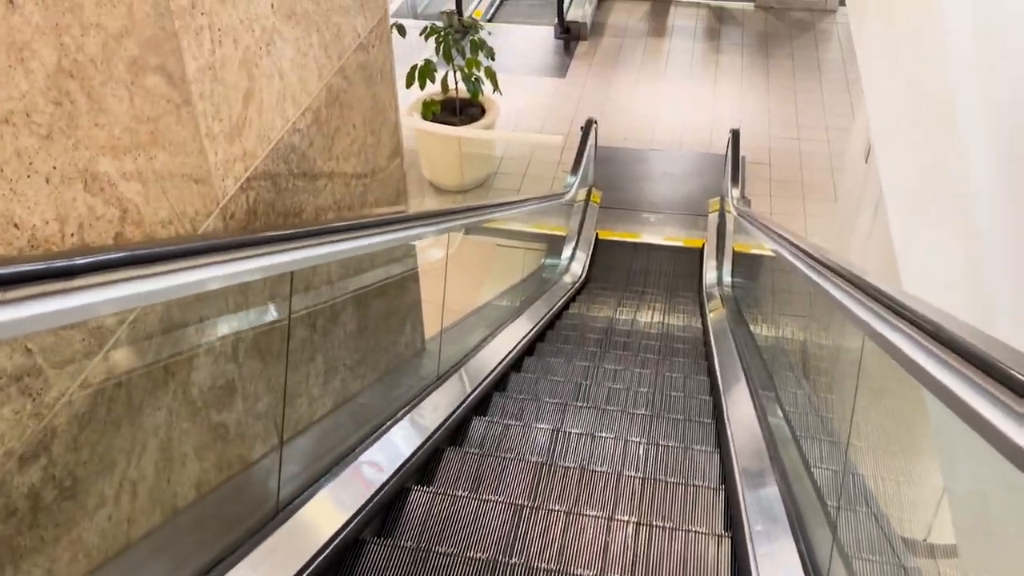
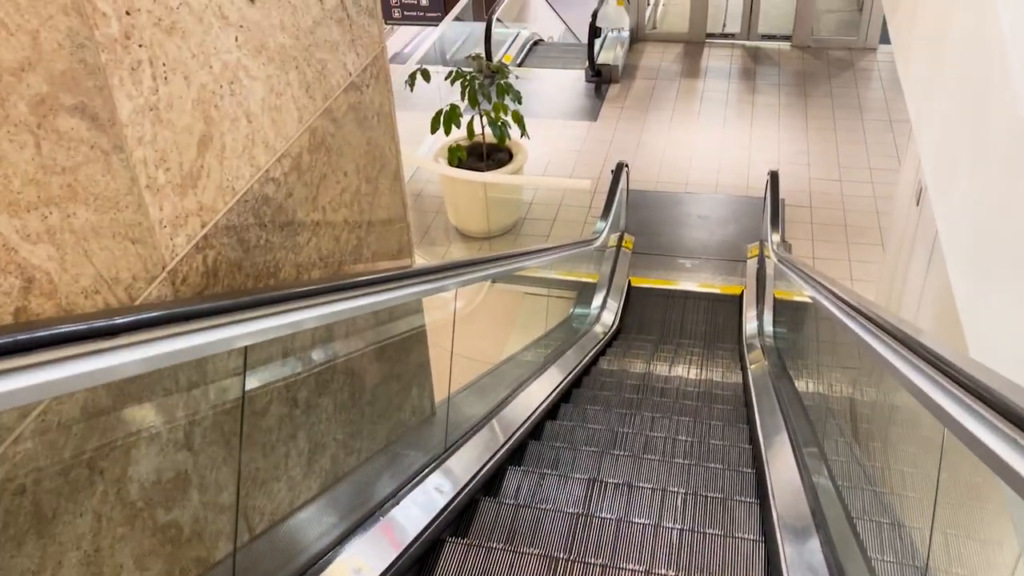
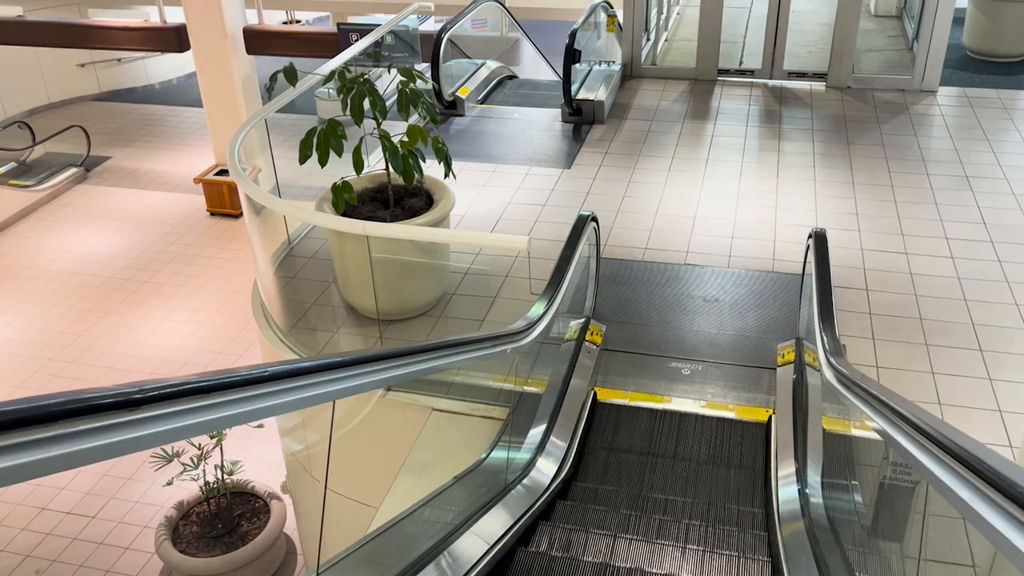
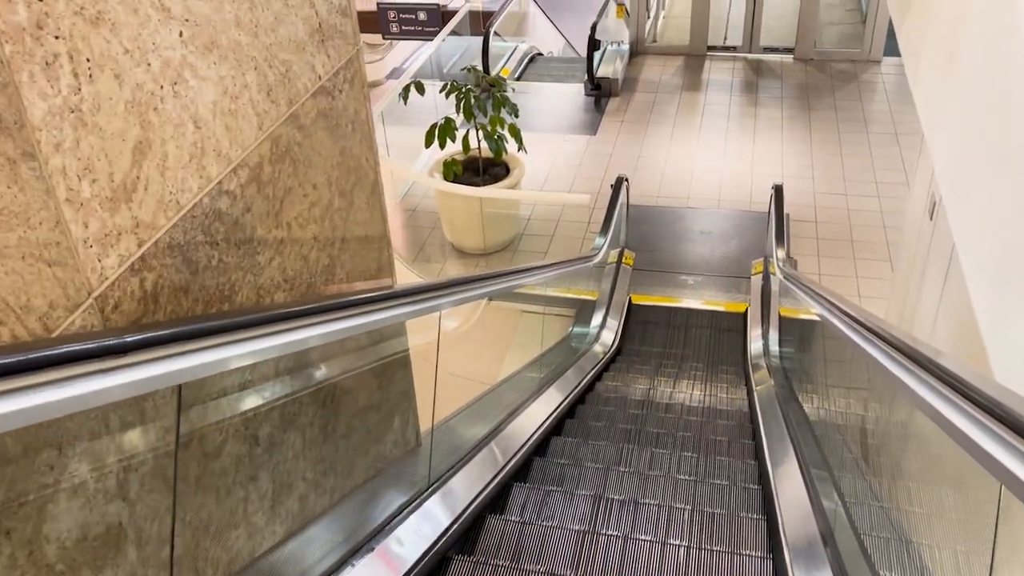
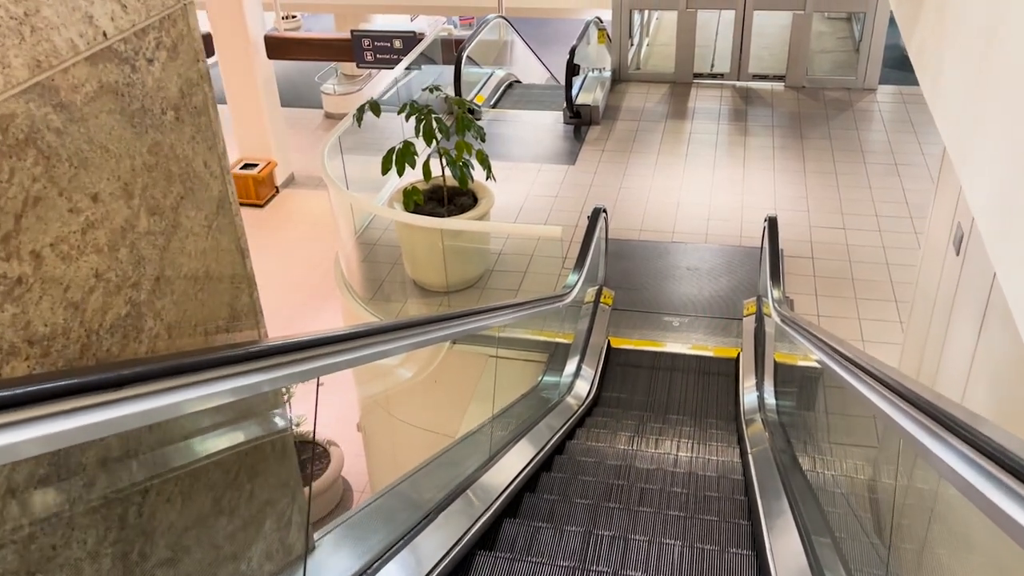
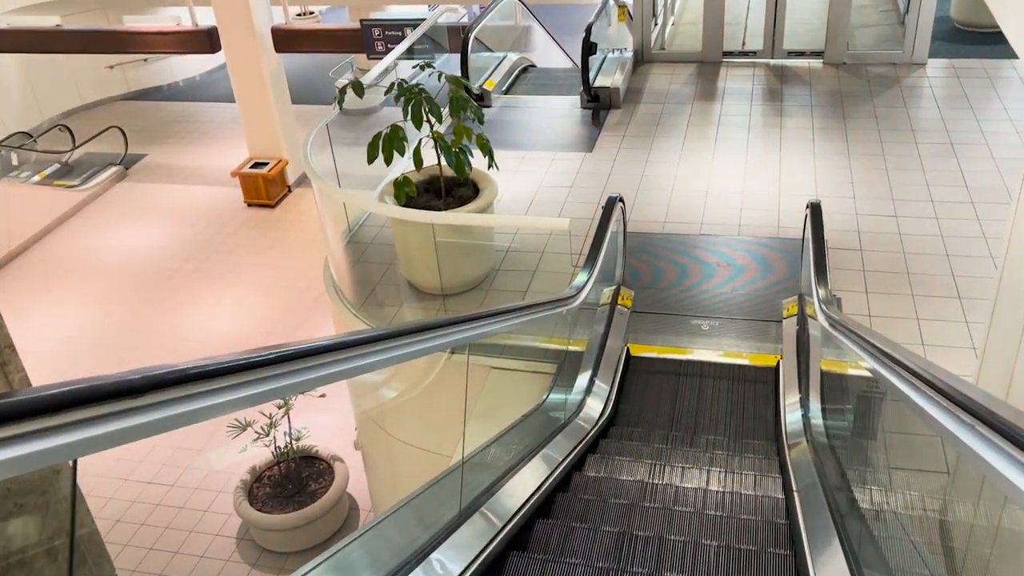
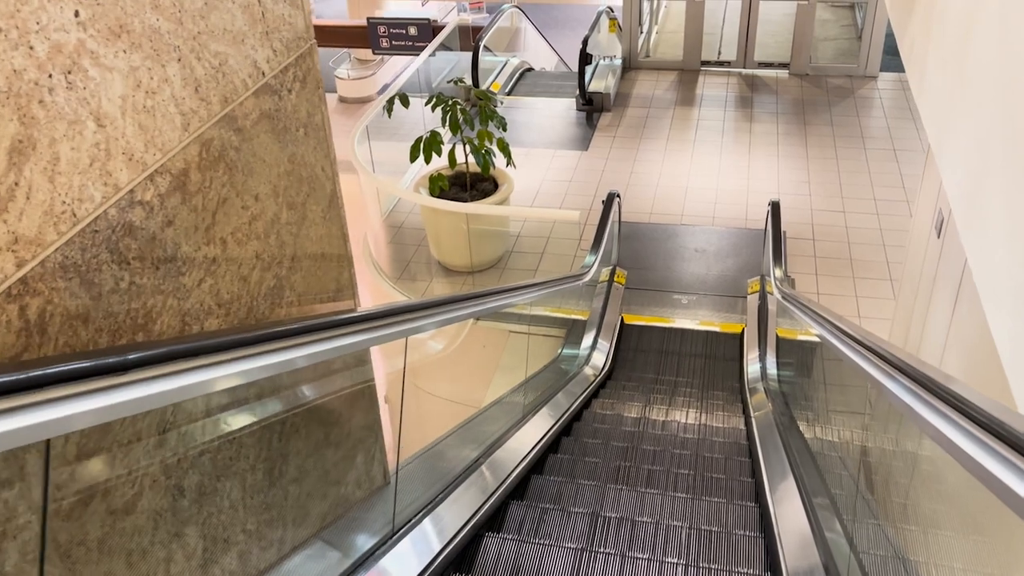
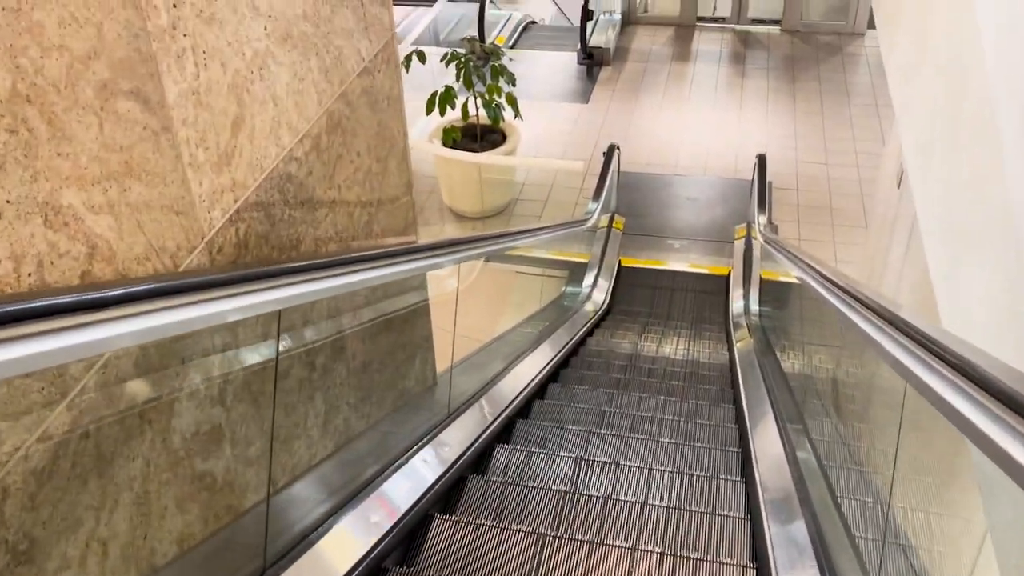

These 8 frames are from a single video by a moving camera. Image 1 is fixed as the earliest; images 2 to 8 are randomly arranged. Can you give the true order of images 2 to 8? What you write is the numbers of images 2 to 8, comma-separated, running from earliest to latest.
8, 2, 4, 7, 5, 6, 3
